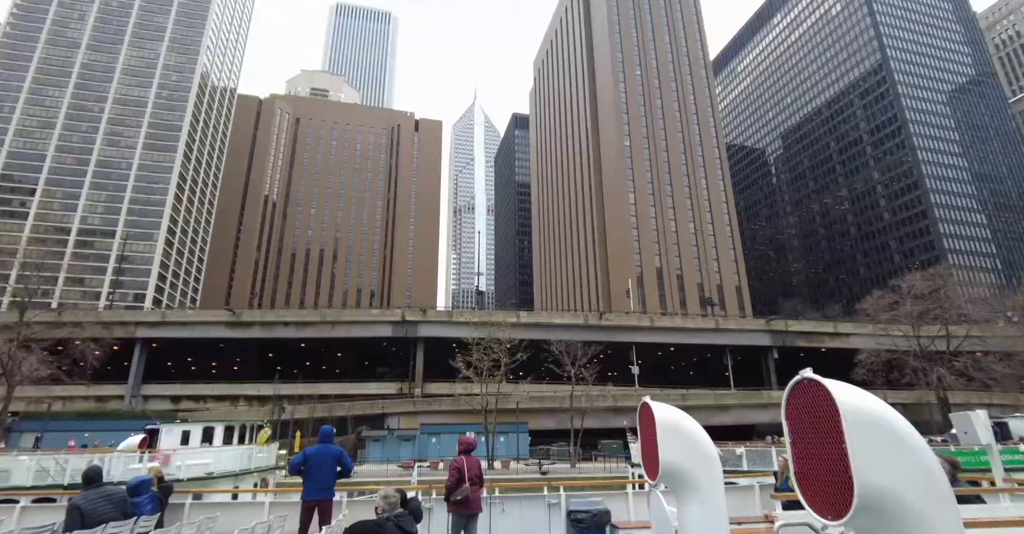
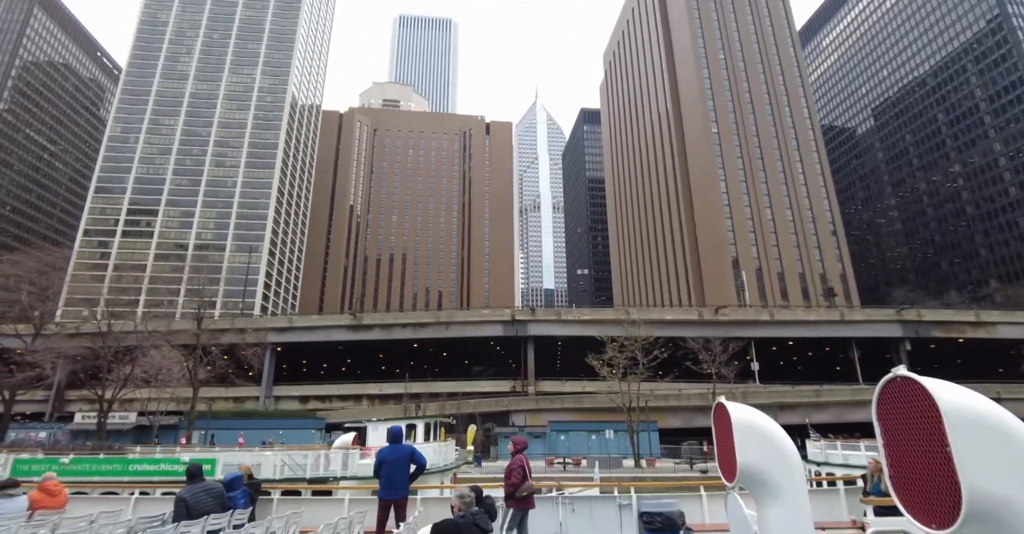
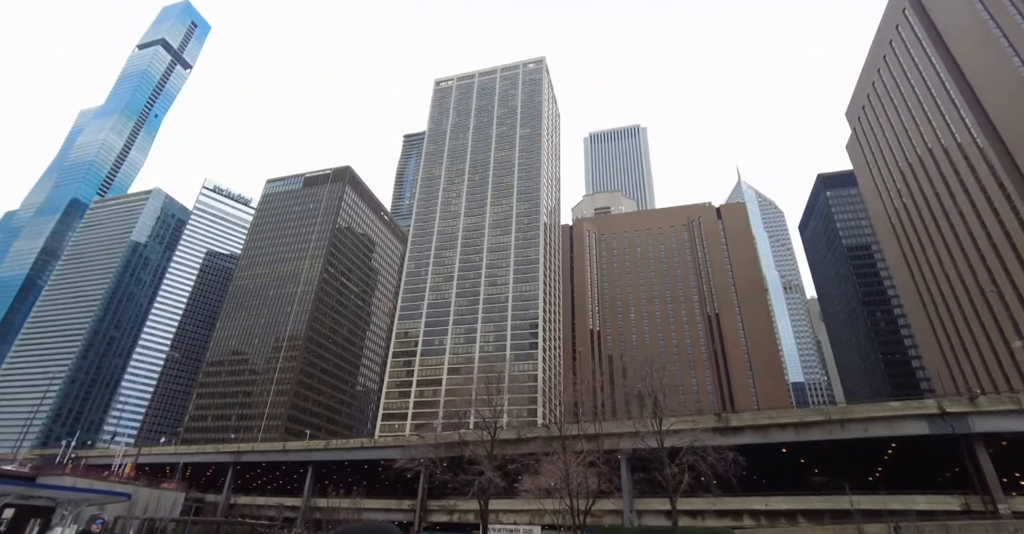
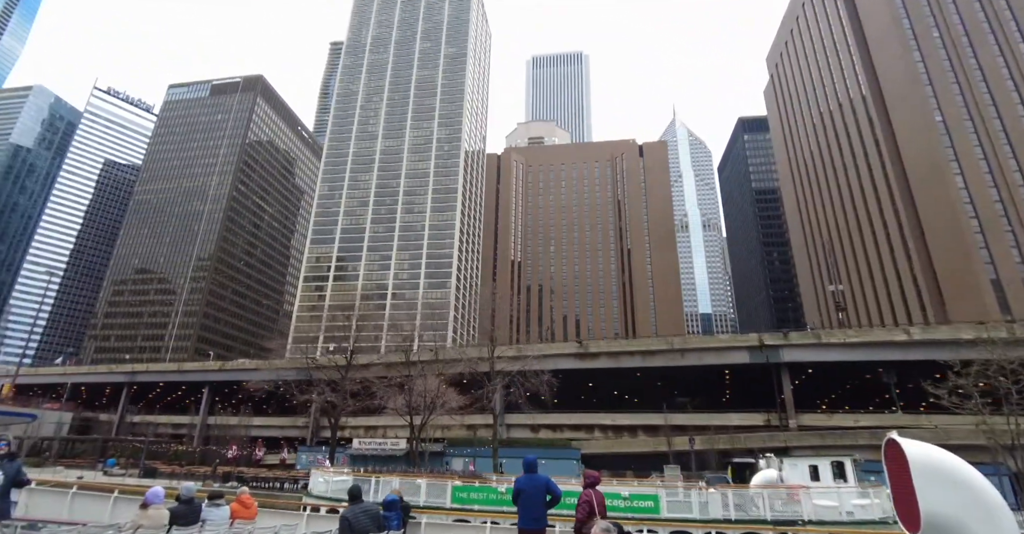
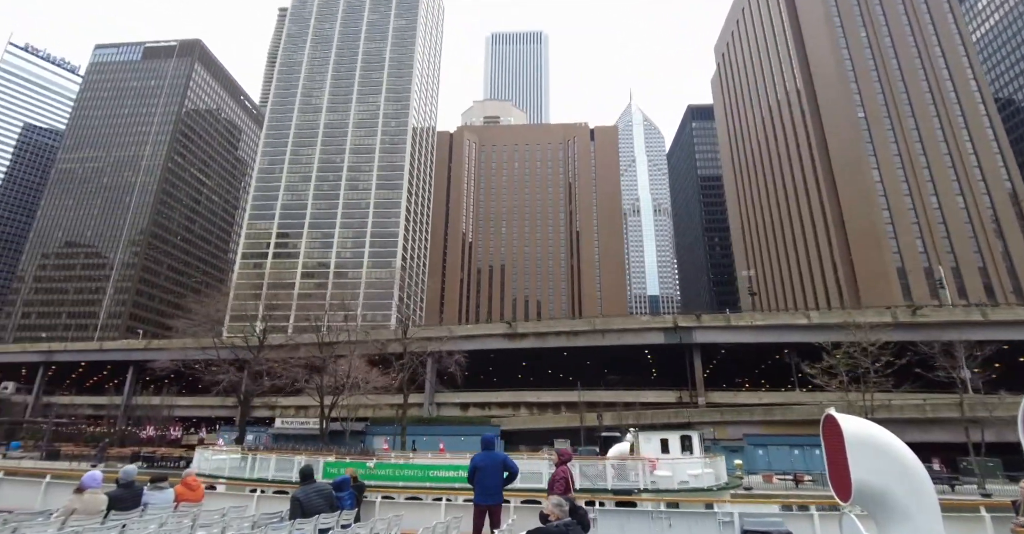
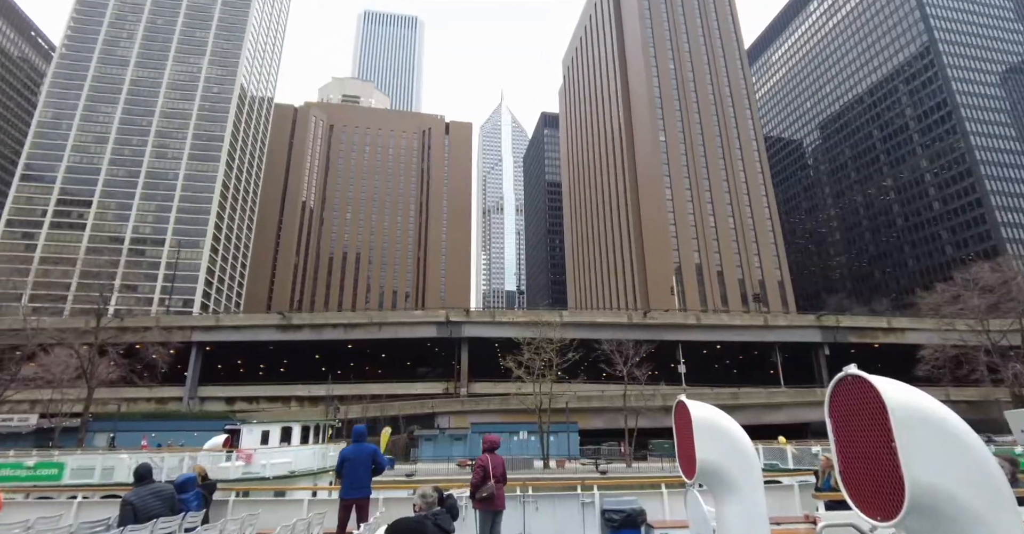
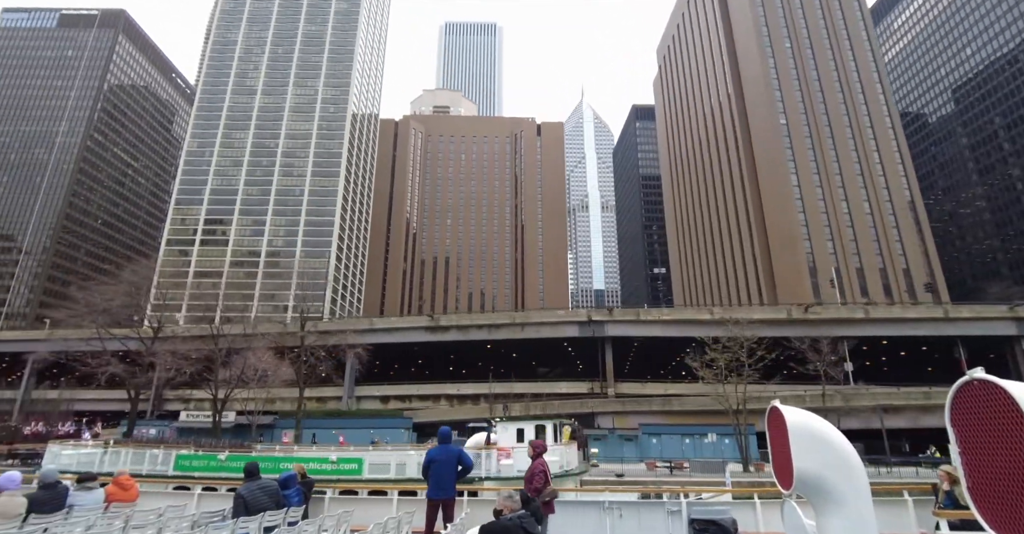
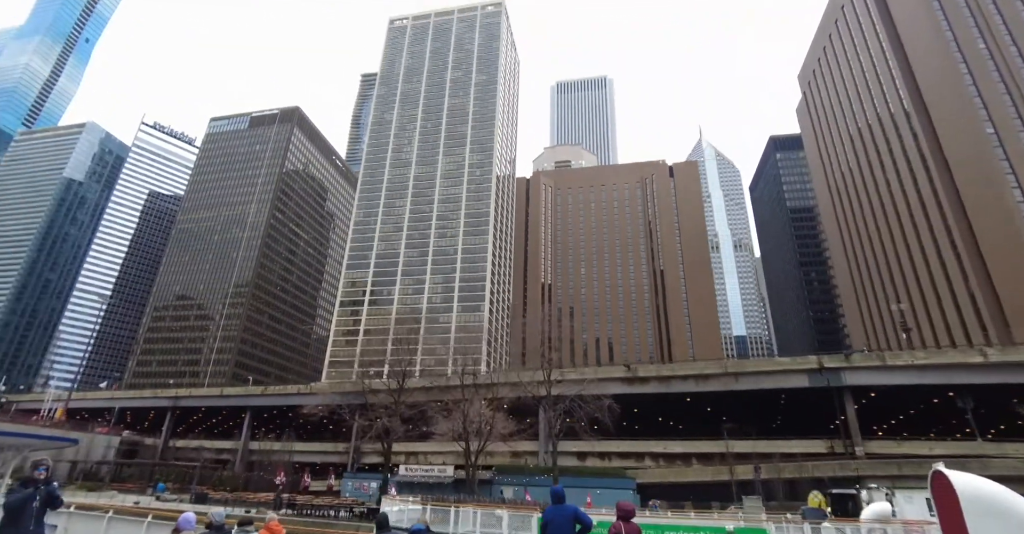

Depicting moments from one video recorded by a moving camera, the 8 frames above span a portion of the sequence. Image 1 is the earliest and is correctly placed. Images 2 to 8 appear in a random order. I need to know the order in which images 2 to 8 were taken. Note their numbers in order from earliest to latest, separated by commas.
6, 2, 7, 5, 4, 8, 3
